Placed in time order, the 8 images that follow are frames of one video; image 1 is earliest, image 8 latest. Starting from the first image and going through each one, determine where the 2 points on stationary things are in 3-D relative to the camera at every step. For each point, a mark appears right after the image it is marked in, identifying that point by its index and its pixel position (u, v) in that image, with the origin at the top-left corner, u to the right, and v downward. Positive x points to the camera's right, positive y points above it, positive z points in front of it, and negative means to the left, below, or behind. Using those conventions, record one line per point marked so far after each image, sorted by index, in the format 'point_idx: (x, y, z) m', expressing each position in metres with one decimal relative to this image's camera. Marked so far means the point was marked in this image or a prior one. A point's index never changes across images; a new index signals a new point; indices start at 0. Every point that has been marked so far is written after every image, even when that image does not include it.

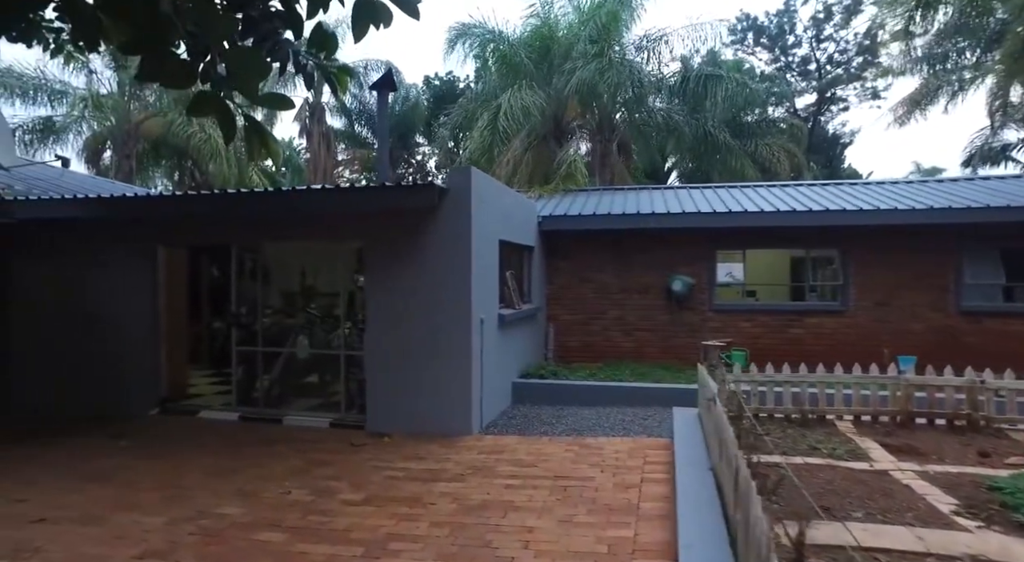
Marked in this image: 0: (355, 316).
0: (-1.7, -0.4, +6.6) m
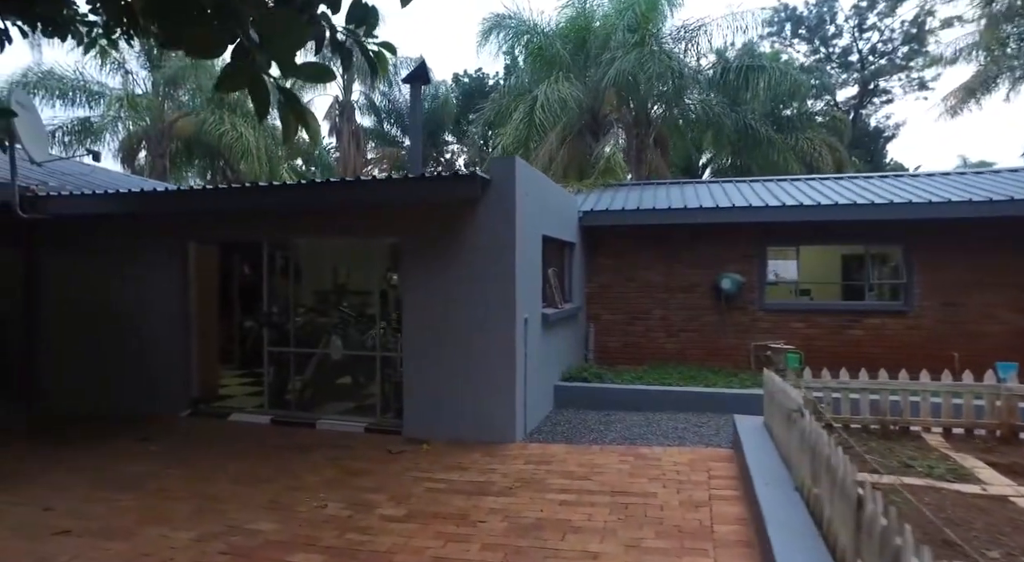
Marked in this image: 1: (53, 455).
0: (-1.2, -0.4, +6.3) m
1: (-3.9, -1.5, +5.3) m
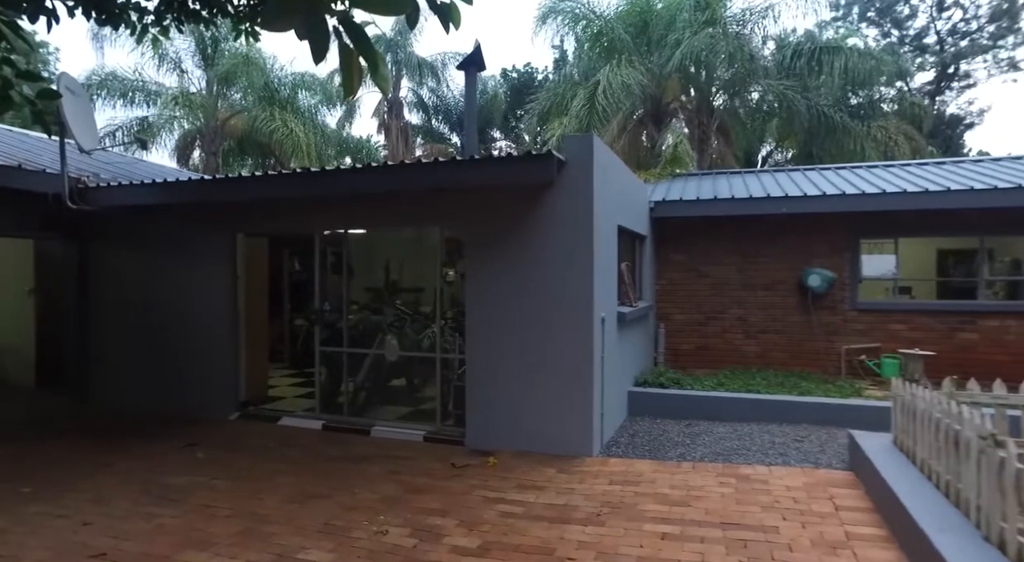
0: (-0.6, -0.3, +5.7) m
1: (-3.3, -1.4, +5.0) m
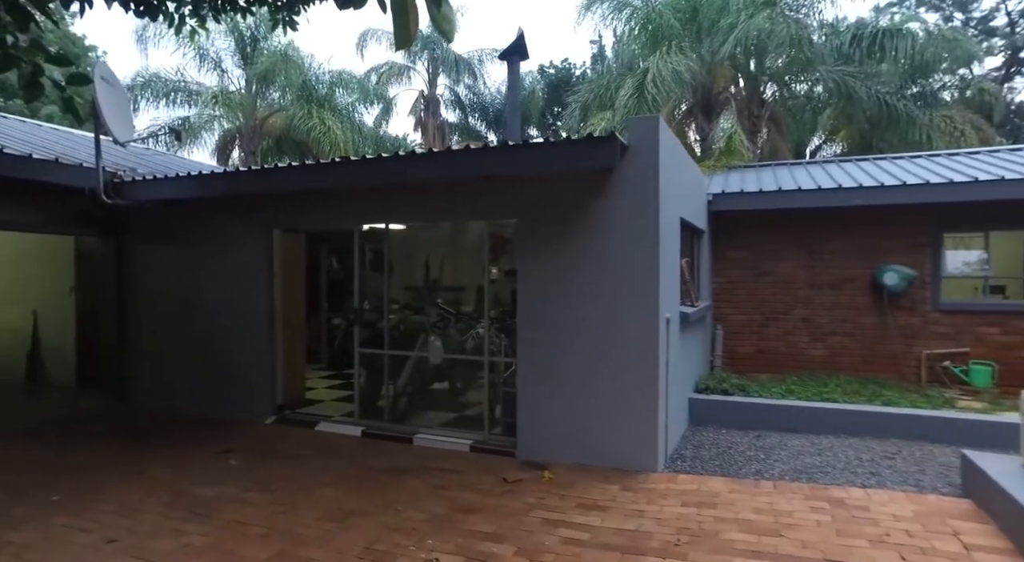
0: (-0.1, -0.3, +5.3) m
1: (-2.9, -1.4, +4.7) m
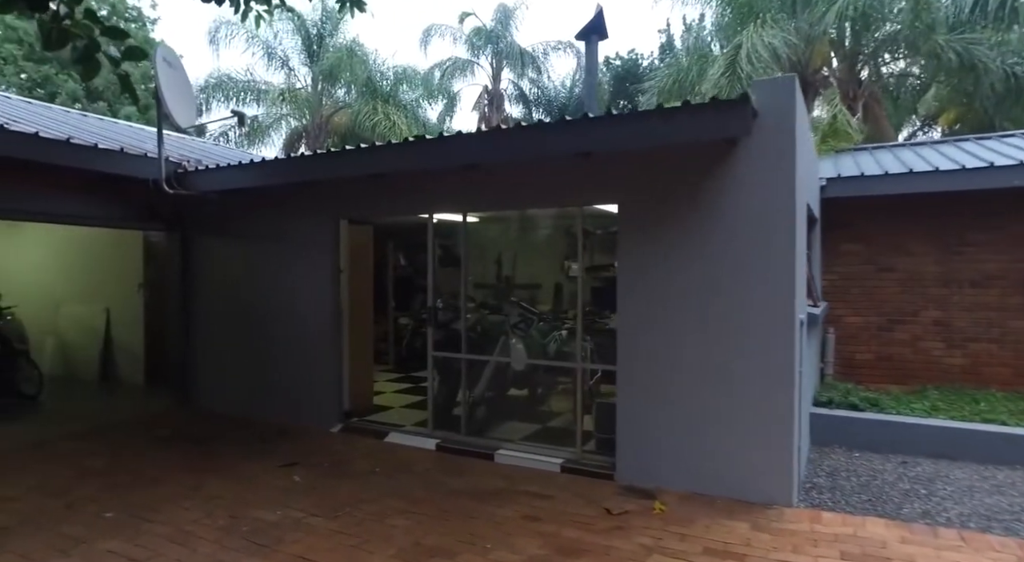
0: (+0.6, -0.3, +4.7) m
1: (-2.2, -1.3, +4.3) m
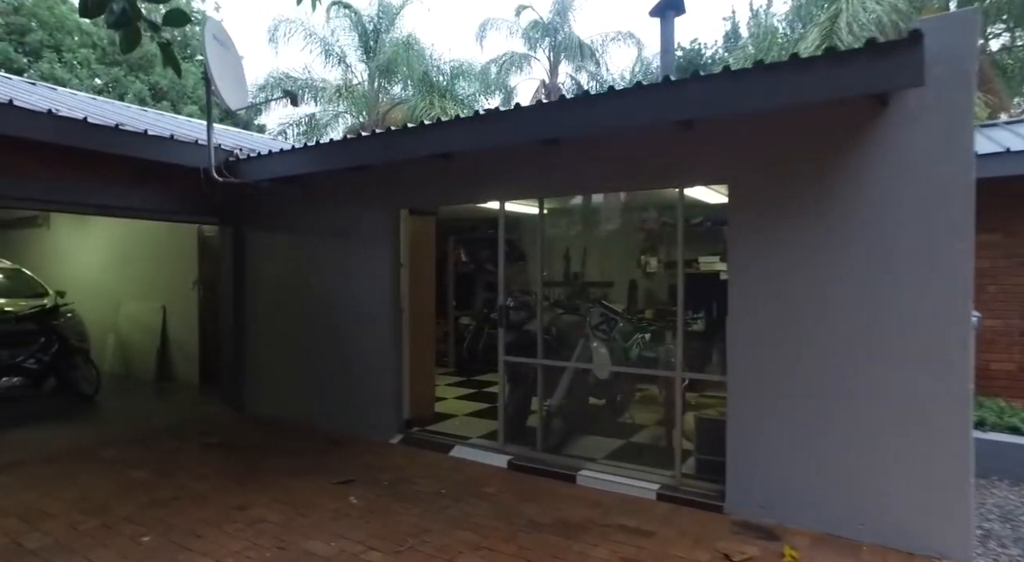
0: (+1.1, -0.2, +4.0) m
1: (-1.7, -1.3, +3.9) m
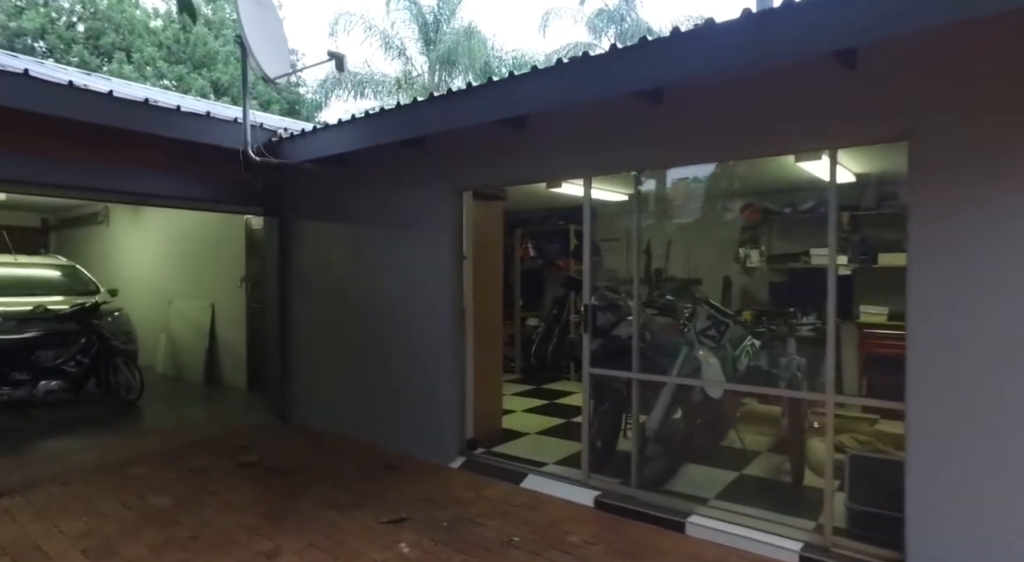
0: (+1.5, -0.2, +3.0) m
1: (-1.2, -1.3, +3.2) m
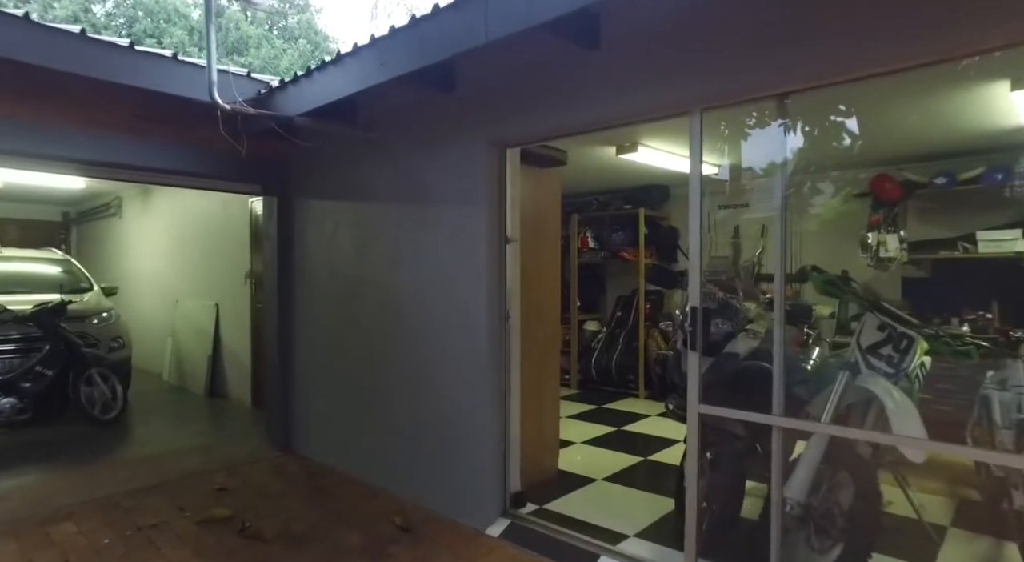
0: (+1.8, -0.1, +1.6) m
1: (-1.0, -1.2, +2.0) m
